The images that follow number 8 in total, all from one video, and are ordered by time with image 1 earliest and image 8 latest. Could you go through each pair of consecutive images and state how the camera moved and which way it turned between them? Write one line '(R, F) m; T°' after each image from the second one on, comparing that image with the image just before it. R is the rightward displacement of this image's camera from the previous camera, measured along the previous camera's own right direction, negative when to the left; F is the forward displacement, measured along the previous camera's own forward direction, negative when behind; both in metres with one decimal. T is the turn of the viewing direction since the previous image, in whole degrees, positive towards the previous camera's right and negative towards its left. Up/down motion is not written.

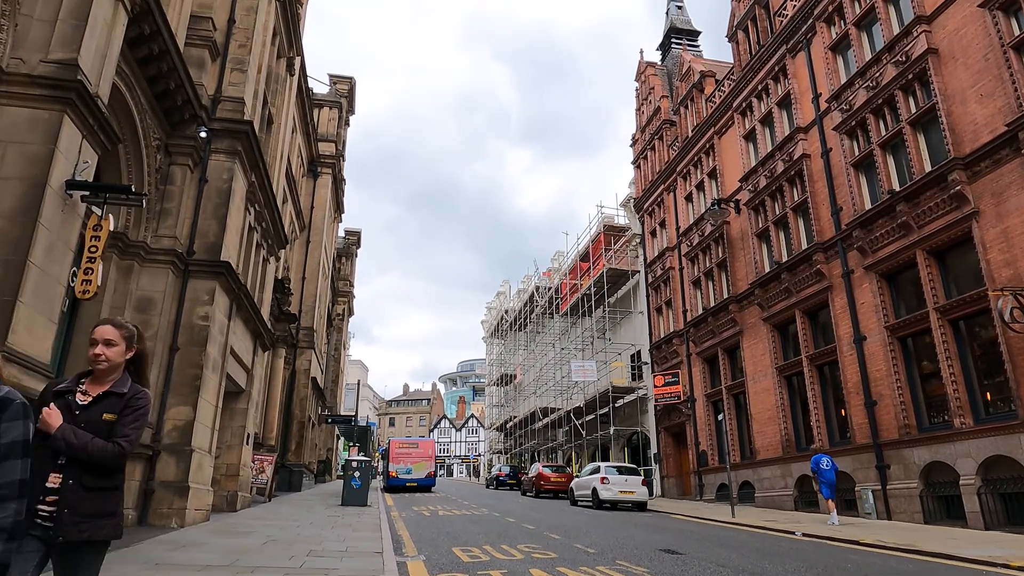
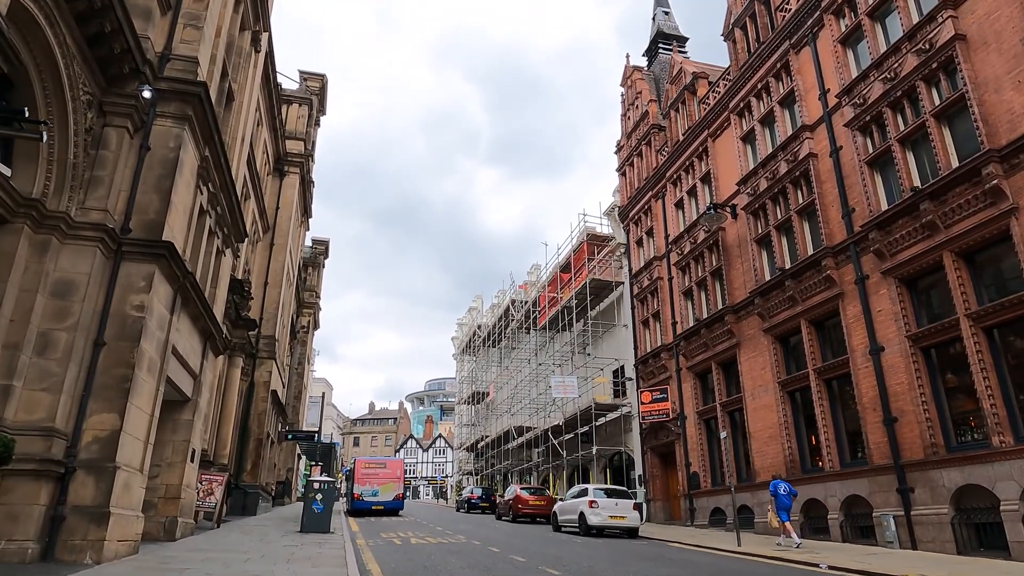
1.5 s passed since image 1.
(-0.5, +1.9) m; +3°
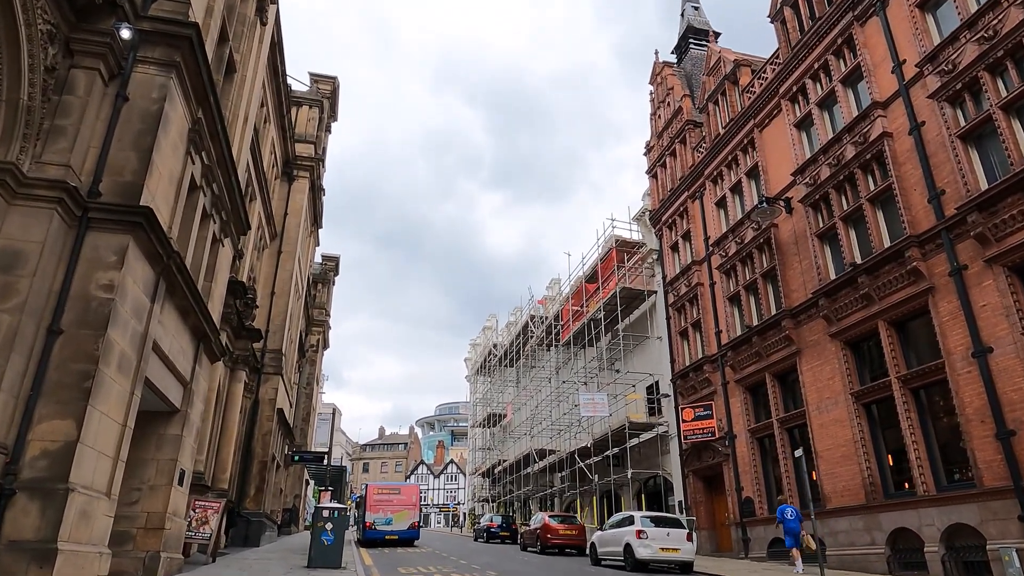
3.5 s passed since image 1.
(-0.7, +2.3) m; -1°
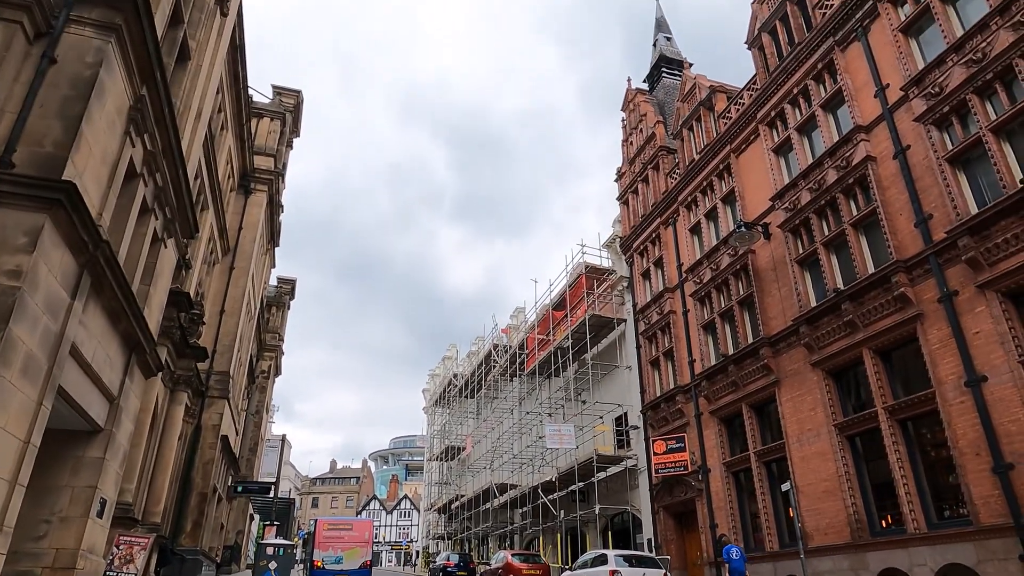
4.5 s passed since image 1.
(-0.3, +1.1) m; +3°
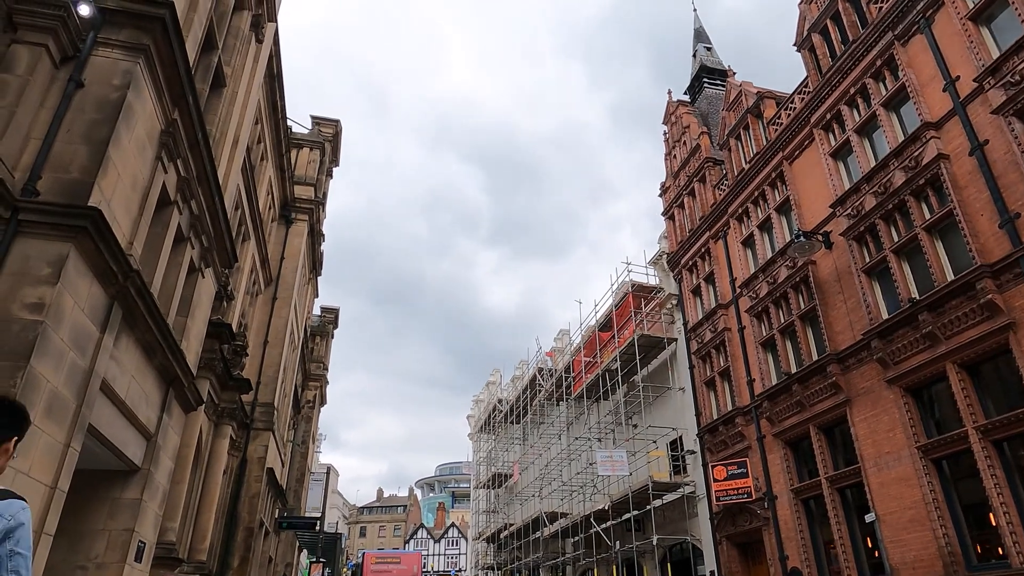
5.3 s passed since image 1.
(-0.2, +0.8) m; -3°
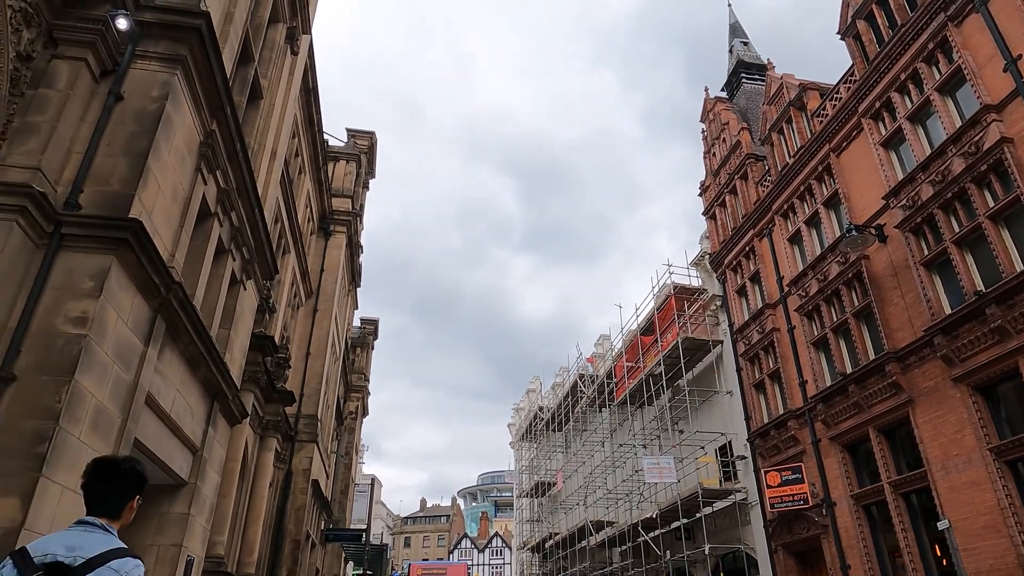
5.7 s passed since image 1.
(-0.1, +0.3) m; -3°
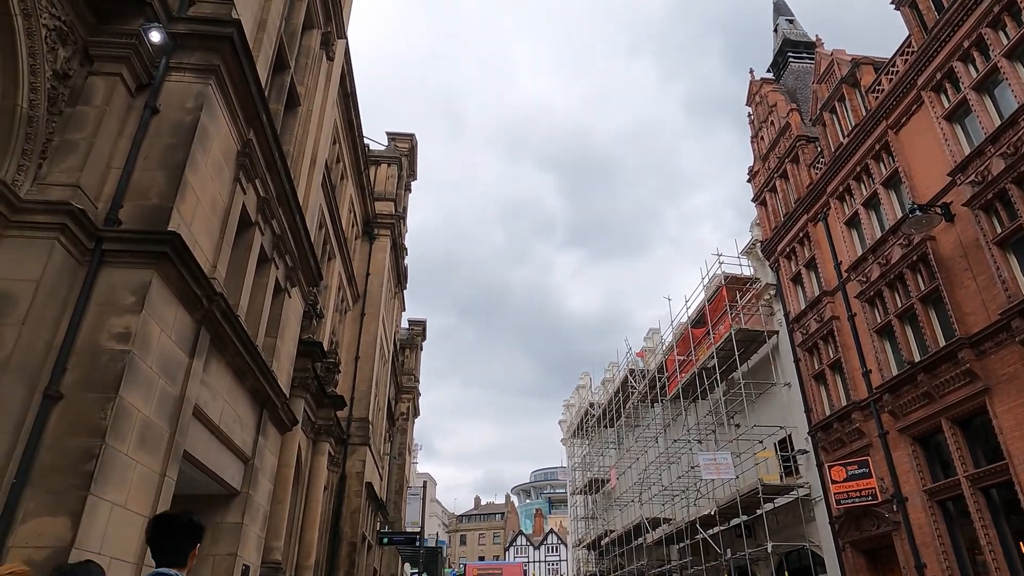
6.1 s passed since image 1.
(0.0, +0.3) m; -4°
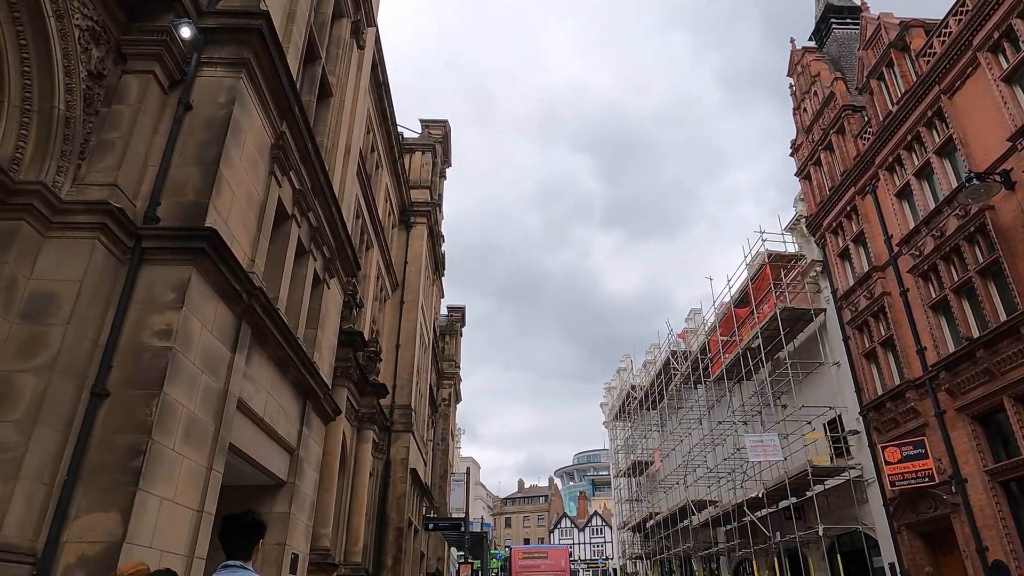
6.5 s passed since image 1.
(0.0, +0.2) m; -3°
